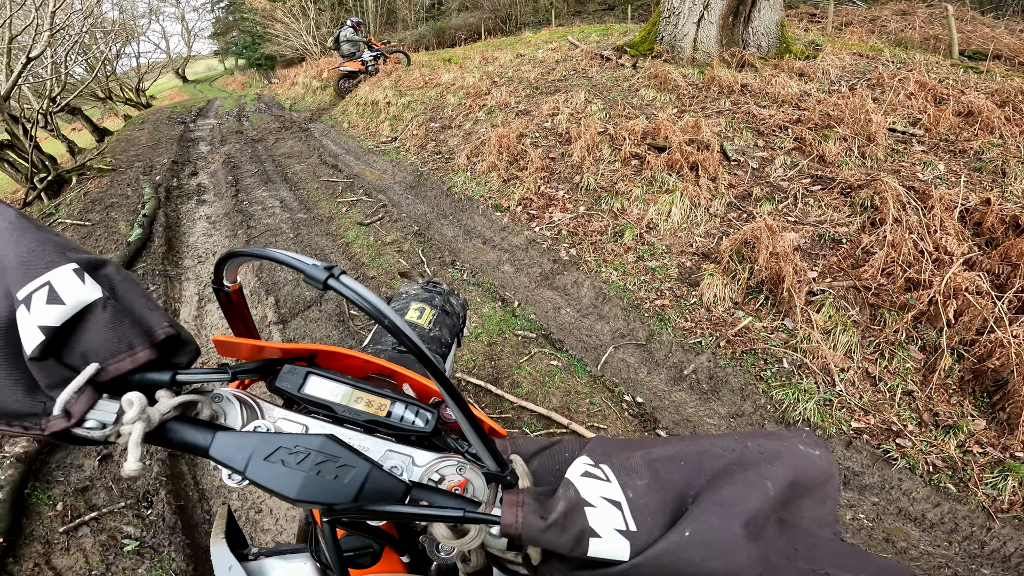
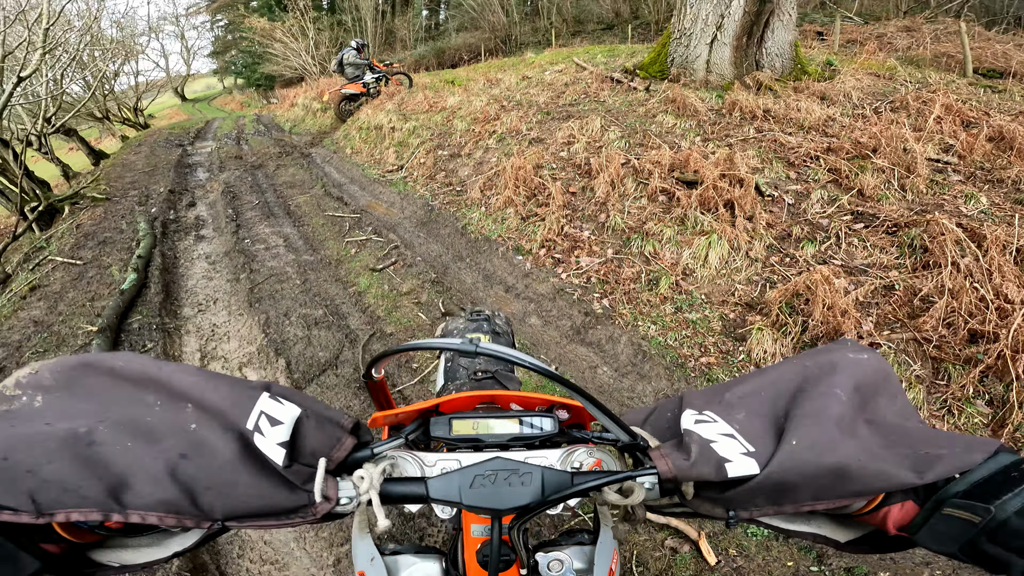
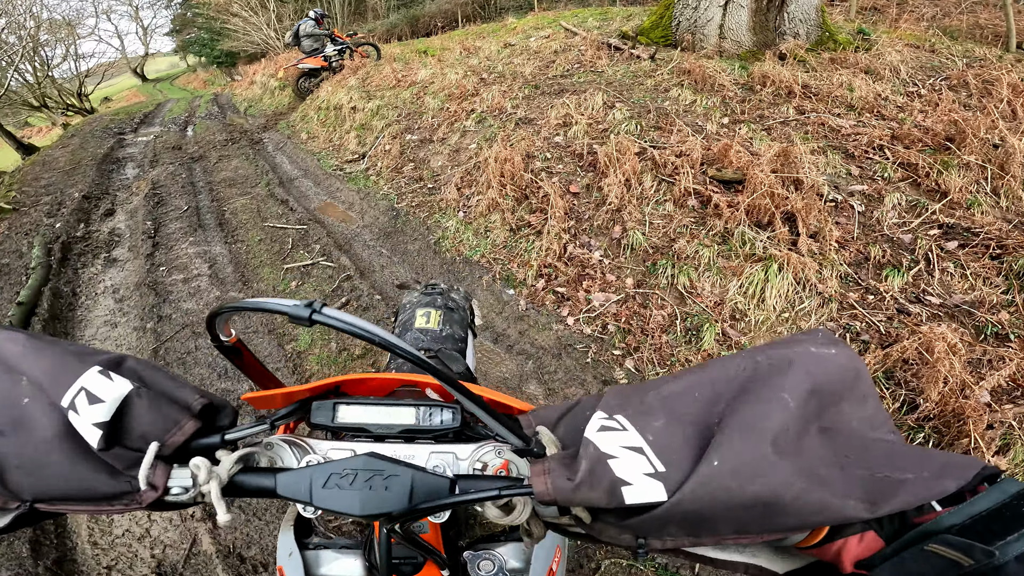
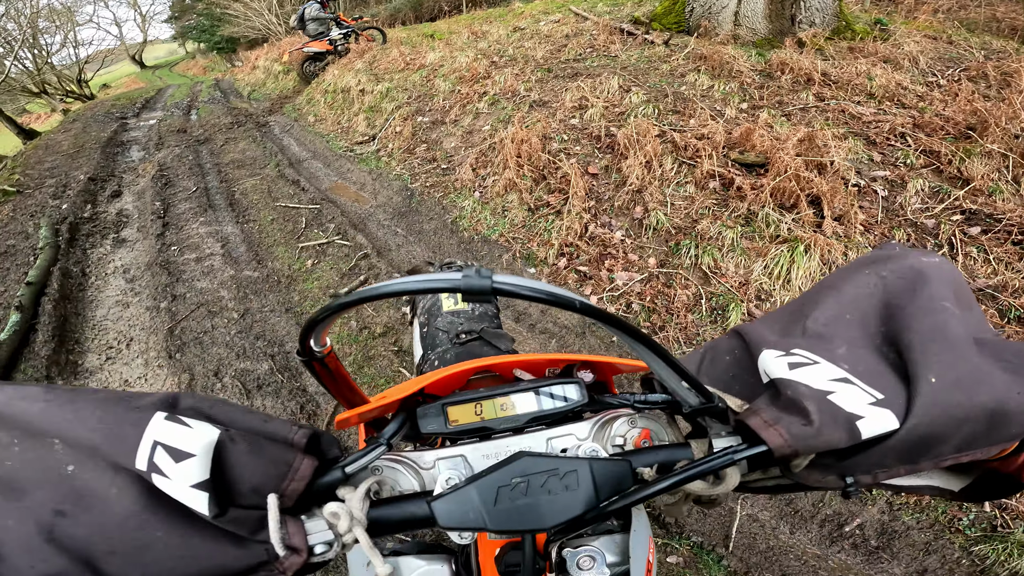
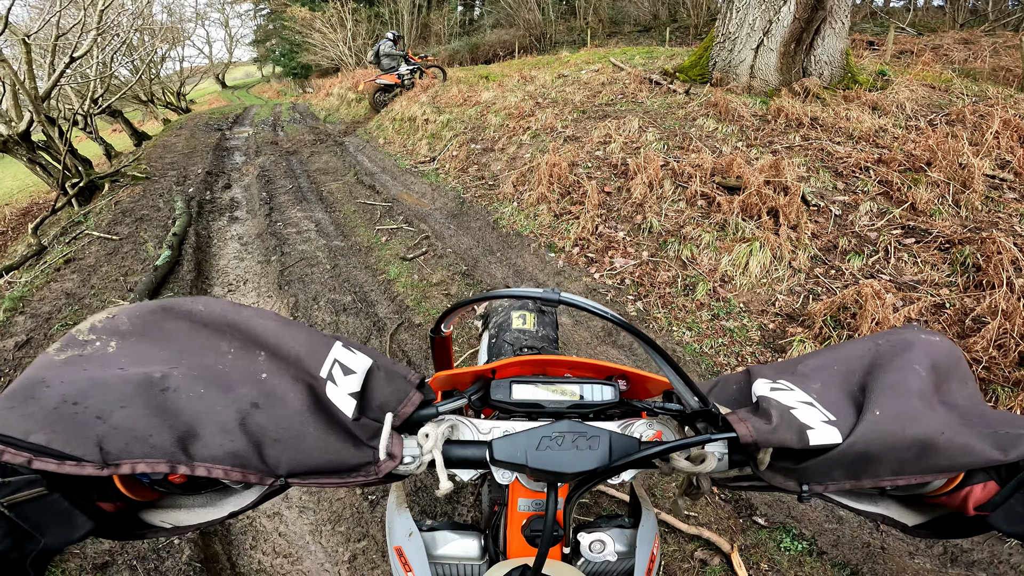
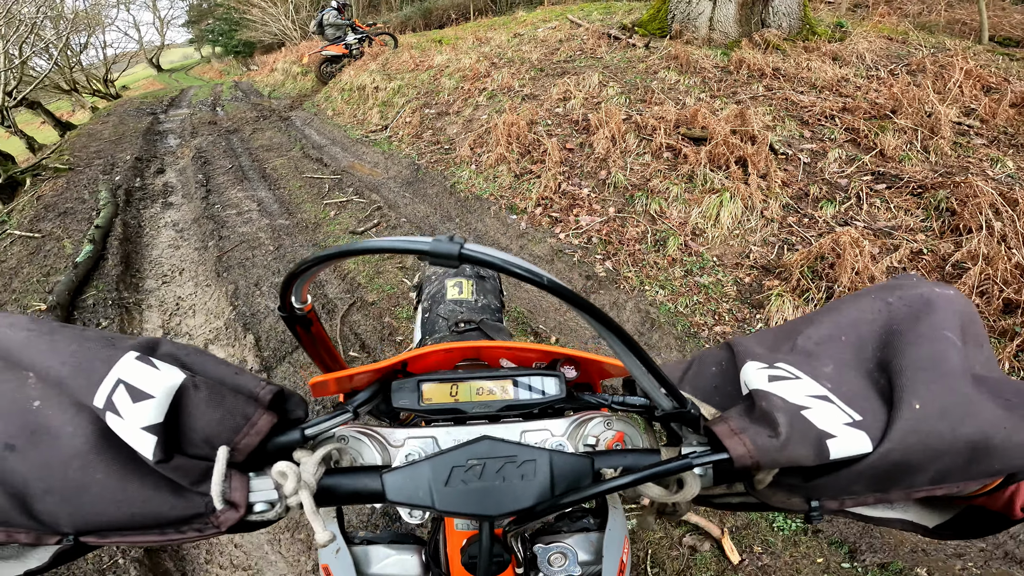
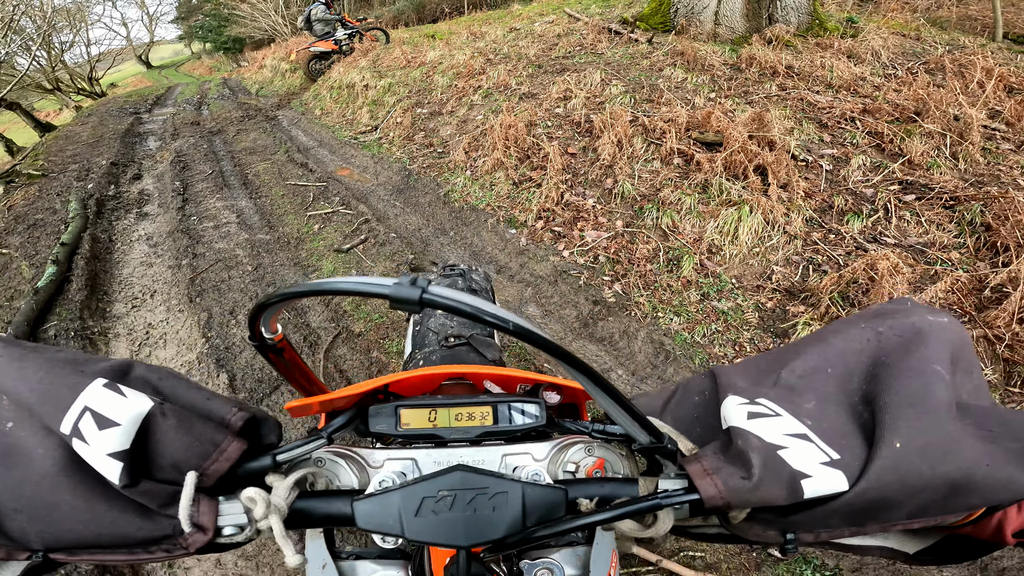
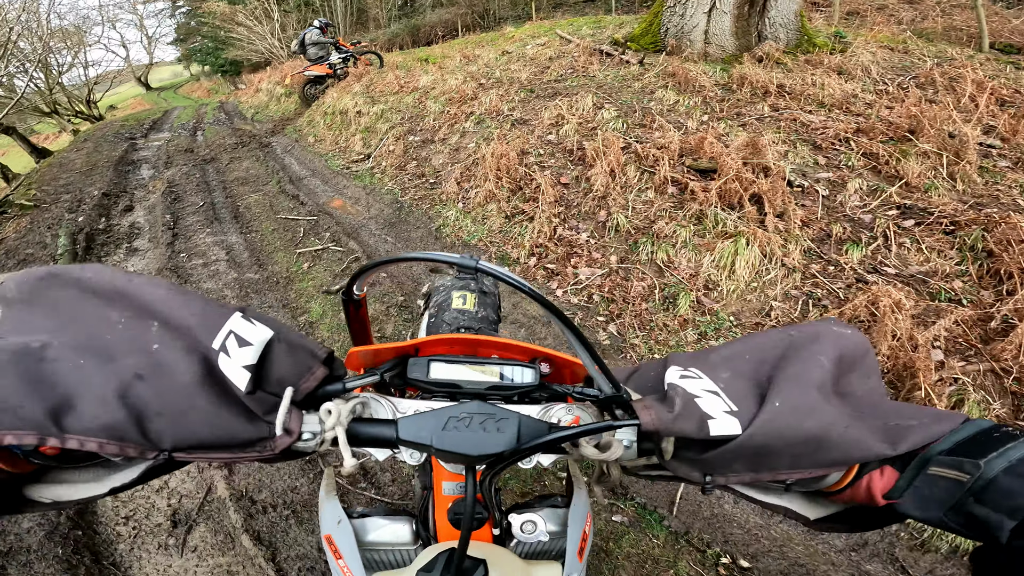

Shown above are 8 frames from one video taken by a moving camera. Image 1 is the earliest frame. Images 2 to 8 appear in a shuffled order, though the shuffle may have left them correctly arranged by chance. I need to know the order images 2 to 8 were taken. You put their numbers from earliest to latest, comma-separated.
8, 3, 4, 7, 6, 2, 5
